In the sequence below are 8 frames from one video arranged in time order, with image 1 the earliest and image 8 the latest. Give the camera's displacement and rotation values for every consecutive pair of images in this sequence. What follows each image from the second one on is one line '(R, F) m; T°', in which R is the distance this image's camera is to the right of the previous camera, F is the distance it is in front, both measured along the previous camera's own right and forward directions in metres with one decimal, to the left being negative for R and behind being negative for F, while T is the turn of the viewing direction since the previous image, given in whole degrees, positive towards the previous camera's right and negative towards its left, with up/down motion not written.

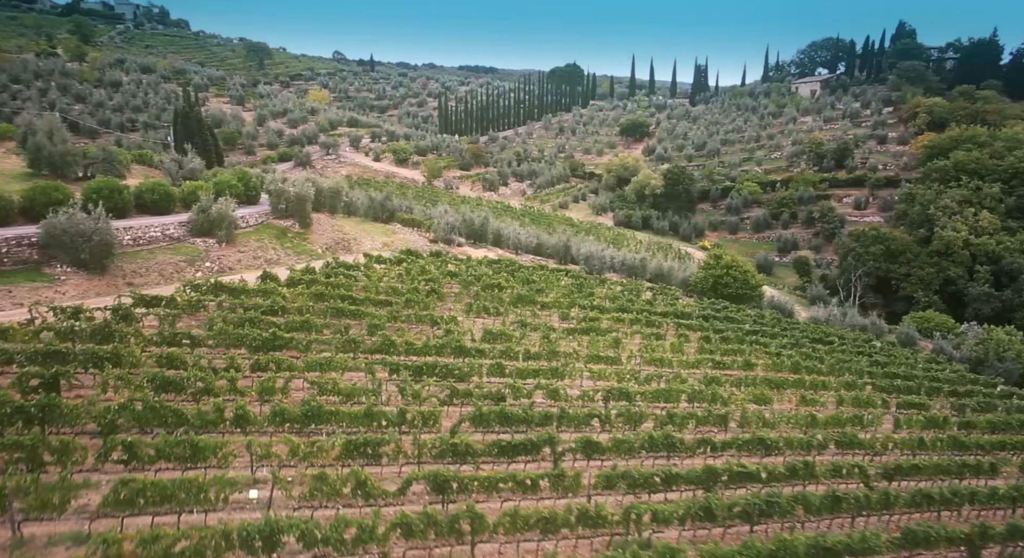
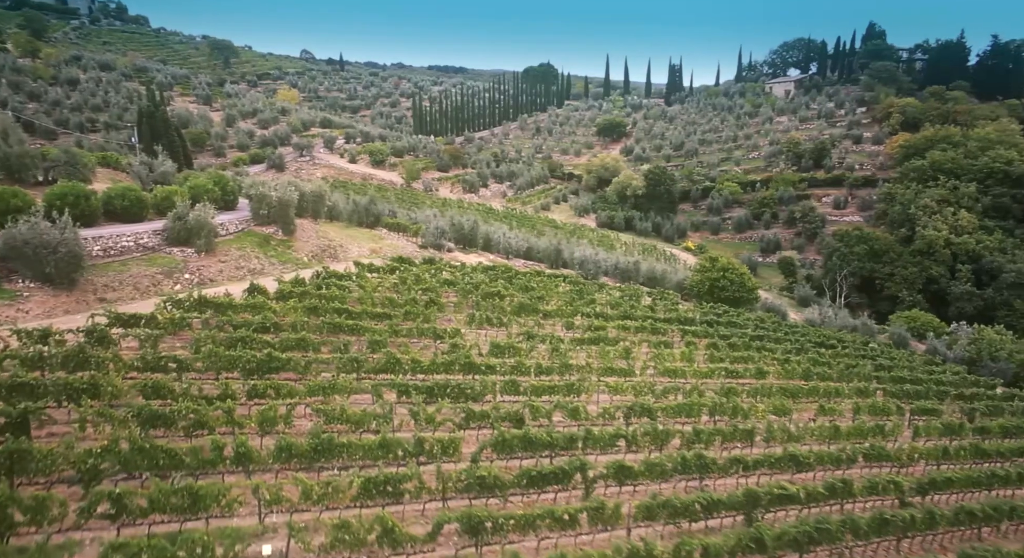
(-1.0, +1.1) m; +2°
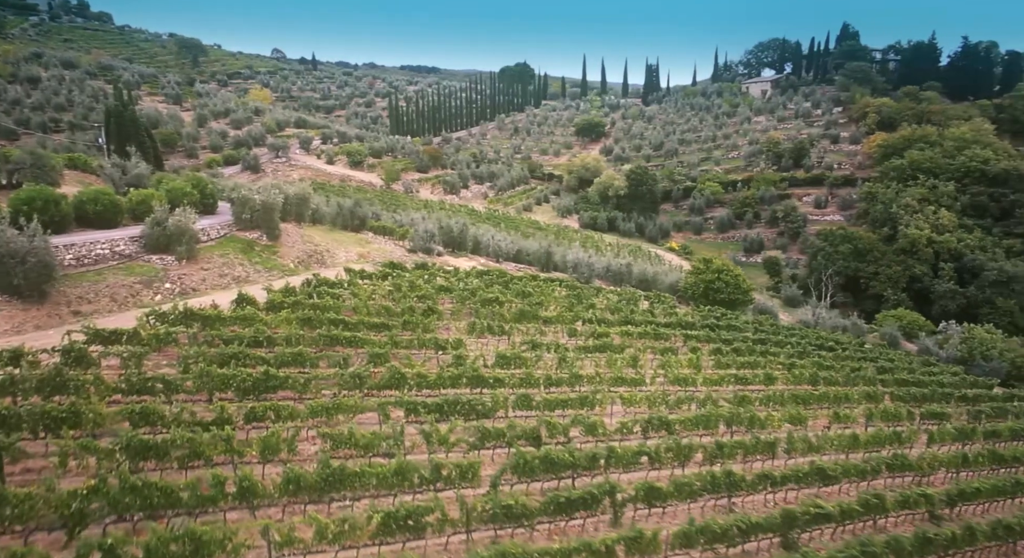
(-0.9, +0.9) m; +2°
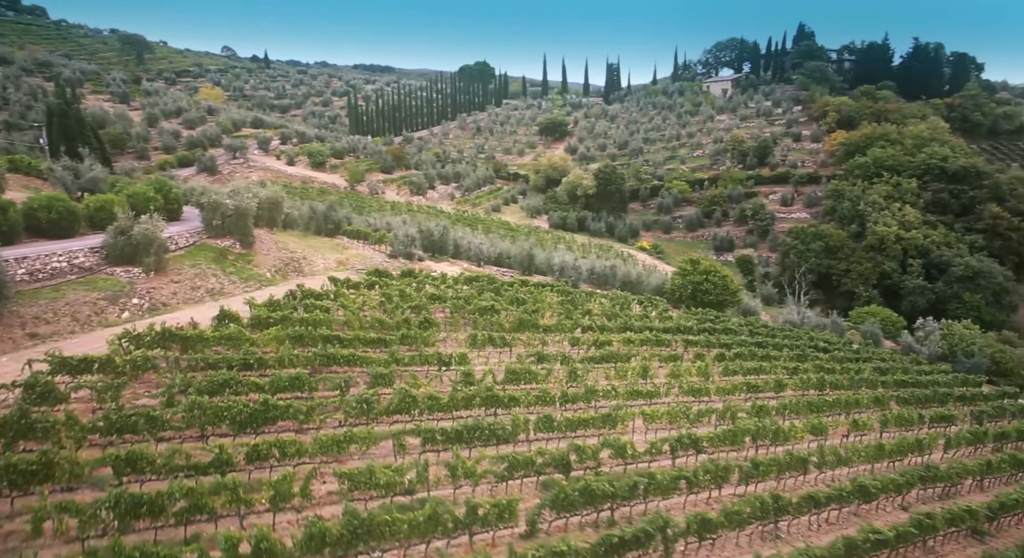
(-1.3, +1.2) m; +4°
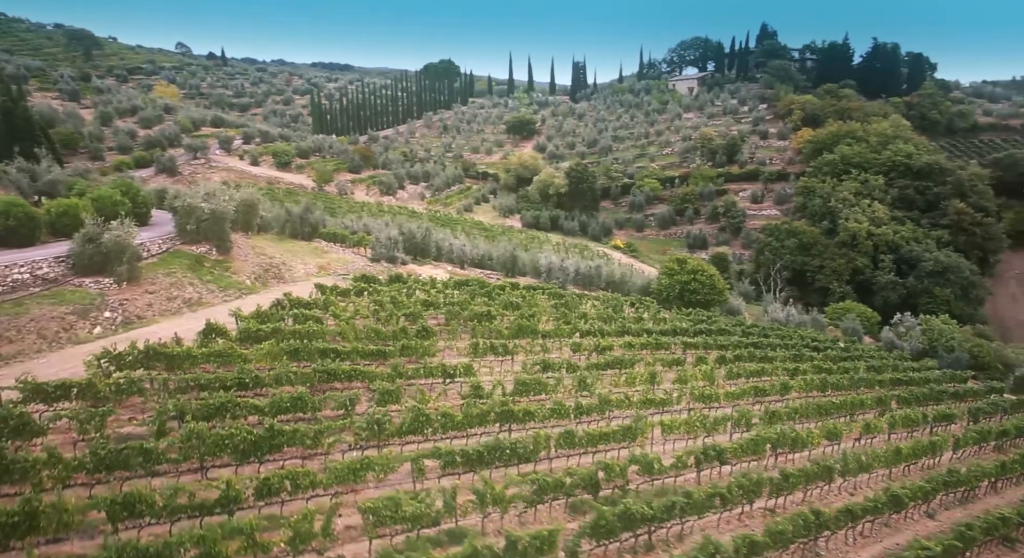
(-1.1, +0.9) m; +3°
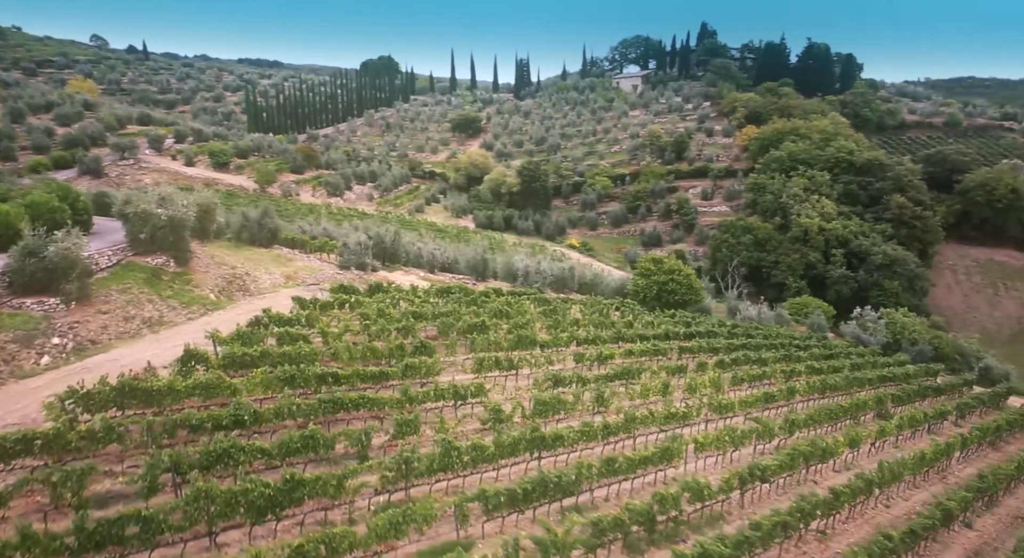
(-1.8, +1.4) m; +5°
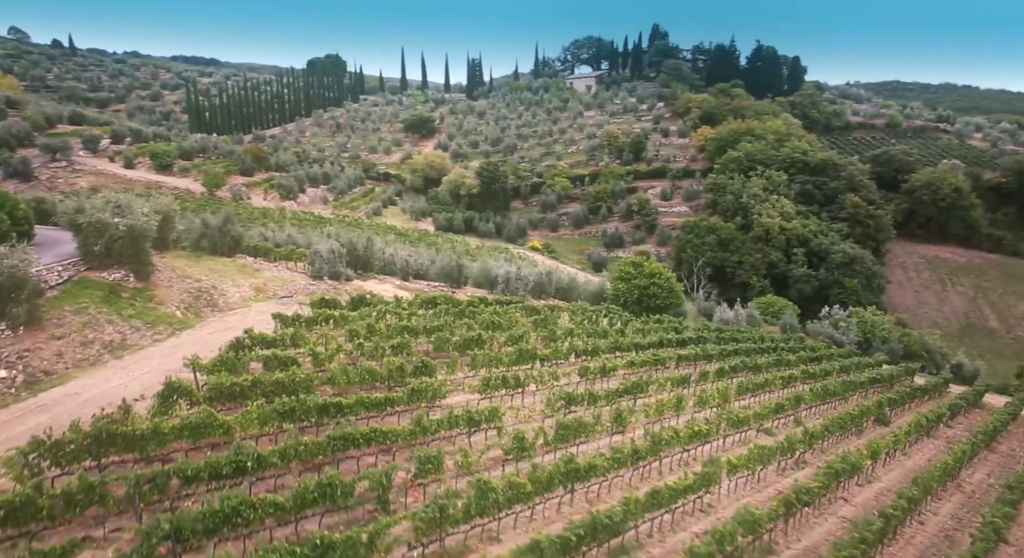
(-1.5, +1.2) m; +5°
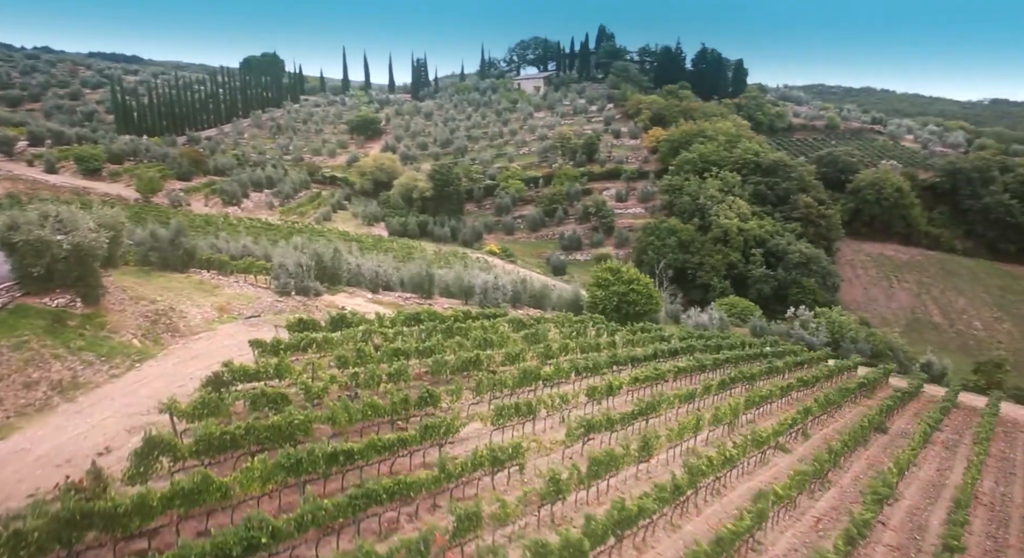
(-1.6, +1.4) m; +5°
